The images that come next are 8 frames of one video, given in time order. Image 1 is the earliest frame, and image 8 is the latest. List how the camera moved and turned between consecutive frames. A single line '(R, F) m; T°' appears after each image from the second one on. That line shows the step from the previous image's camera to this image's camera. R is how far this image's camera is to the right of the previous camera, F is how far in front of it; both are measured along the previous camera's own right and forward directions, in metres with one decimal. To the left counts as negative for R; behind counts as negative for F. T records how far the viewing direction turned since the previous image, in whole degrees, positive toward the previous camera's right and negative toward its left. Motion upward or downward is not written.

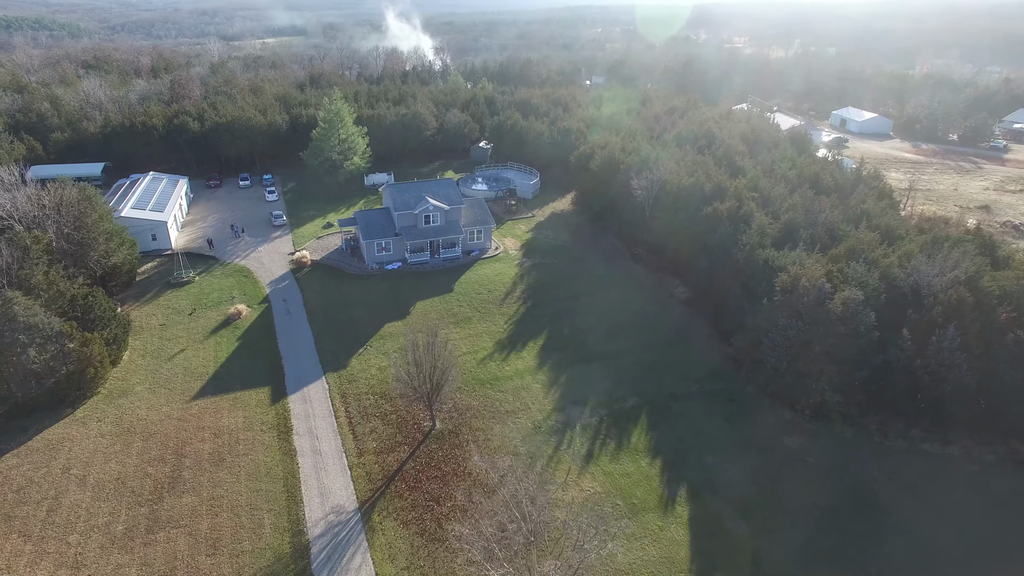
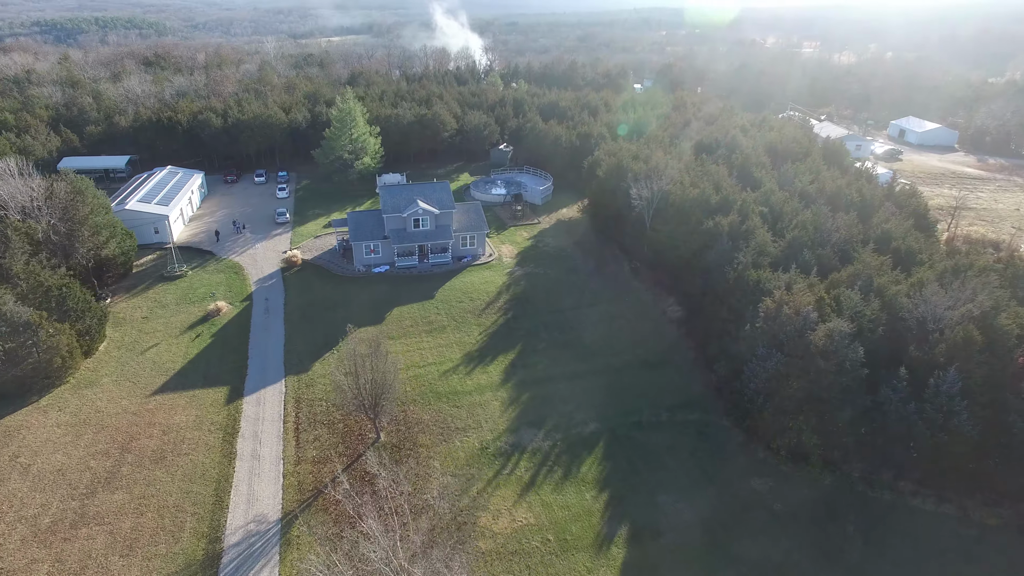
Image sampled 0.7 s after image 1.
(+4.4, +1.4) m; -6°
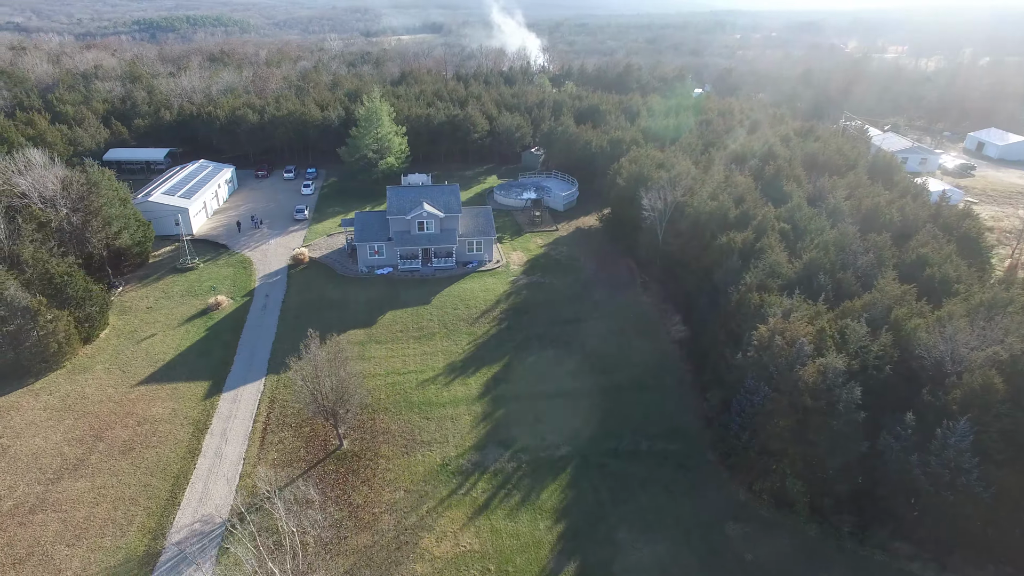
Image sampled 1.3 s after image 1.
(+3.7, +1.3) m; -6°
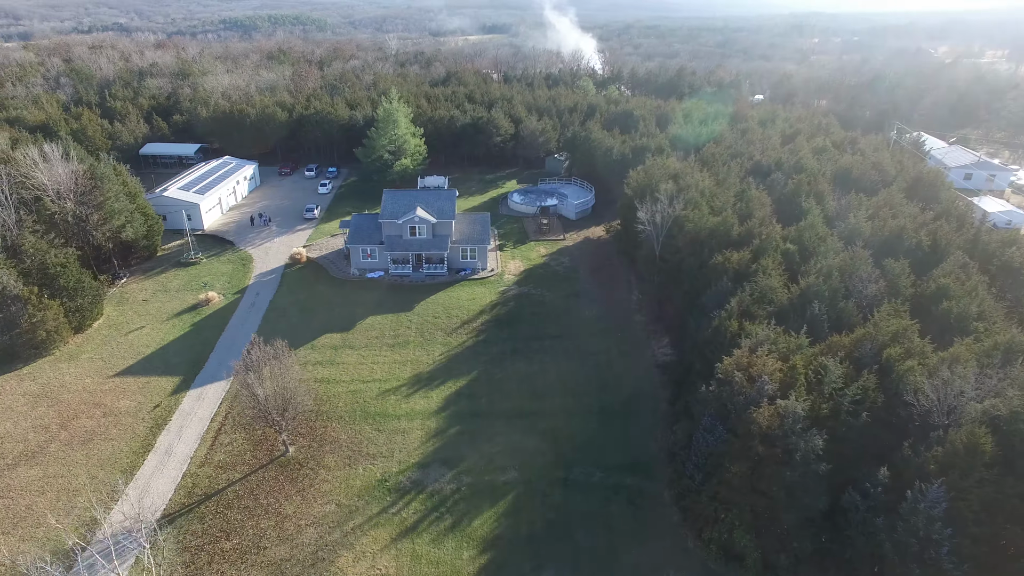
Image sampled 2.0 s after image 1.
(+4.4, +1.3) m; -6°
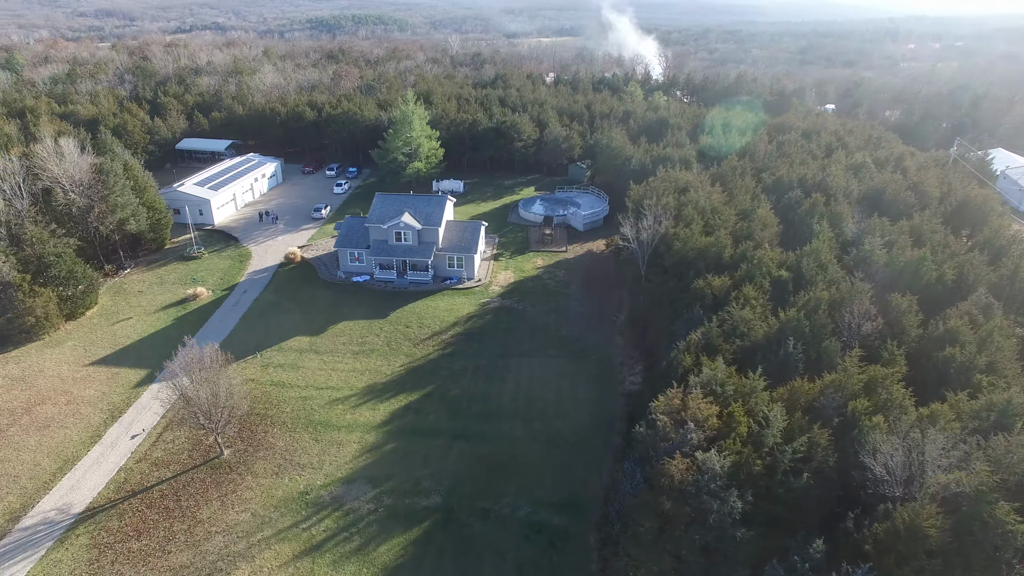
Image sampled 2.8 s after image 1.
(+5.1, +1.6) m; -7°
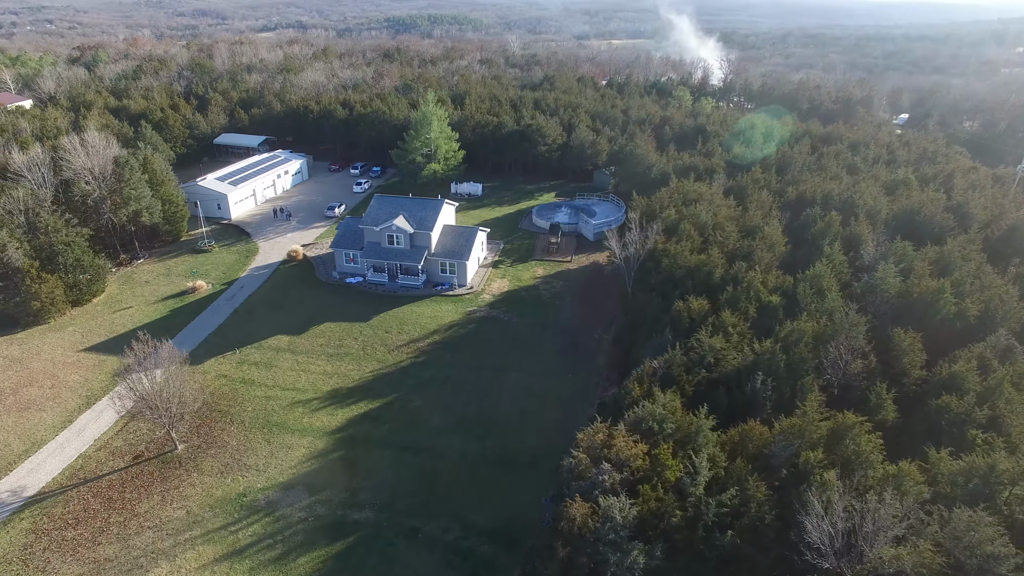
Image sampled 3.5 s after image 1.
(+4.4, +1.4) m; -6°
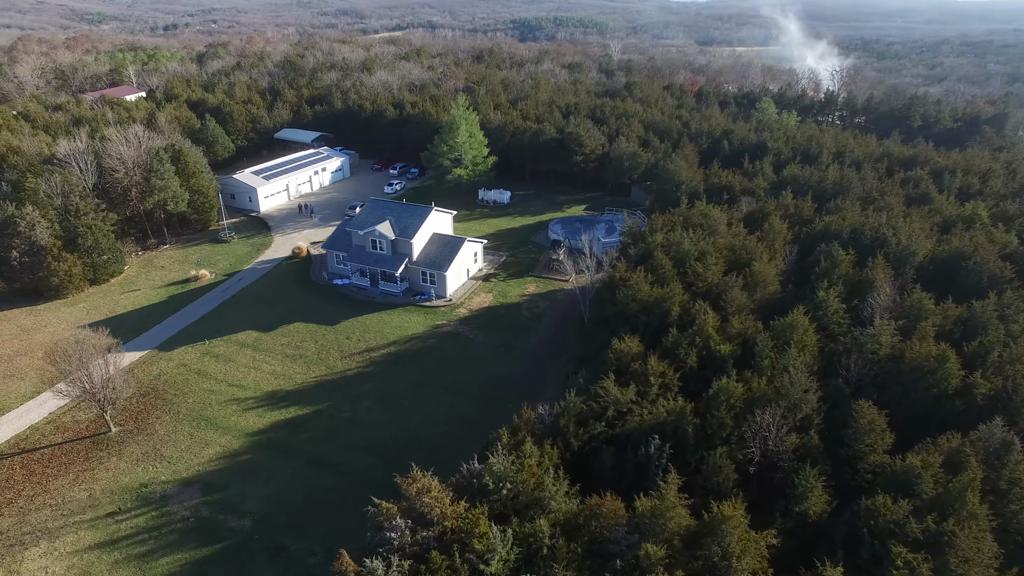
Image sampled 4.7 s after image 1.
(+7.6, +2.5) m; -11°
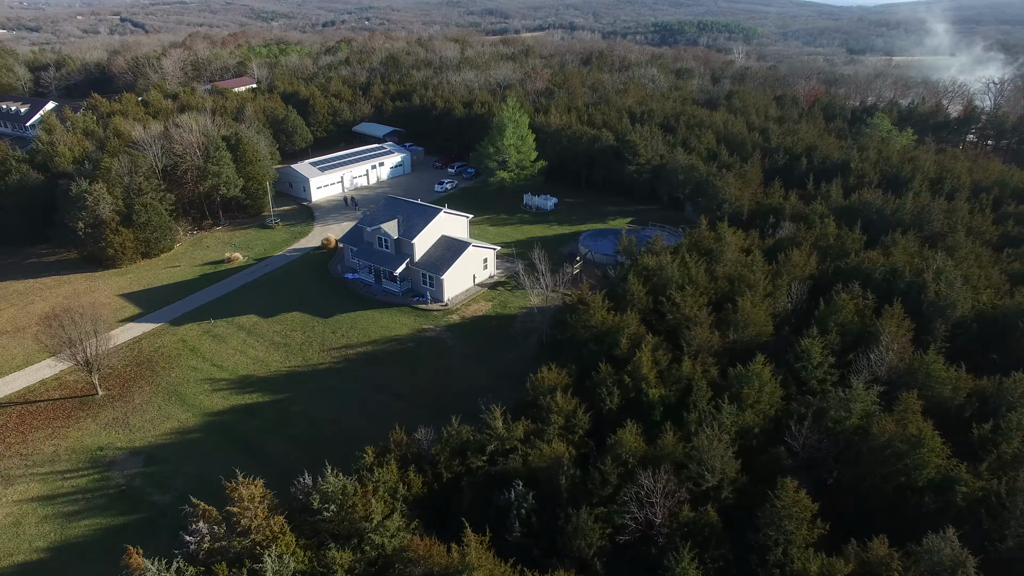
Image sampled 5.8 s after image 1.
(+7.1, +2.2) m; -12°
